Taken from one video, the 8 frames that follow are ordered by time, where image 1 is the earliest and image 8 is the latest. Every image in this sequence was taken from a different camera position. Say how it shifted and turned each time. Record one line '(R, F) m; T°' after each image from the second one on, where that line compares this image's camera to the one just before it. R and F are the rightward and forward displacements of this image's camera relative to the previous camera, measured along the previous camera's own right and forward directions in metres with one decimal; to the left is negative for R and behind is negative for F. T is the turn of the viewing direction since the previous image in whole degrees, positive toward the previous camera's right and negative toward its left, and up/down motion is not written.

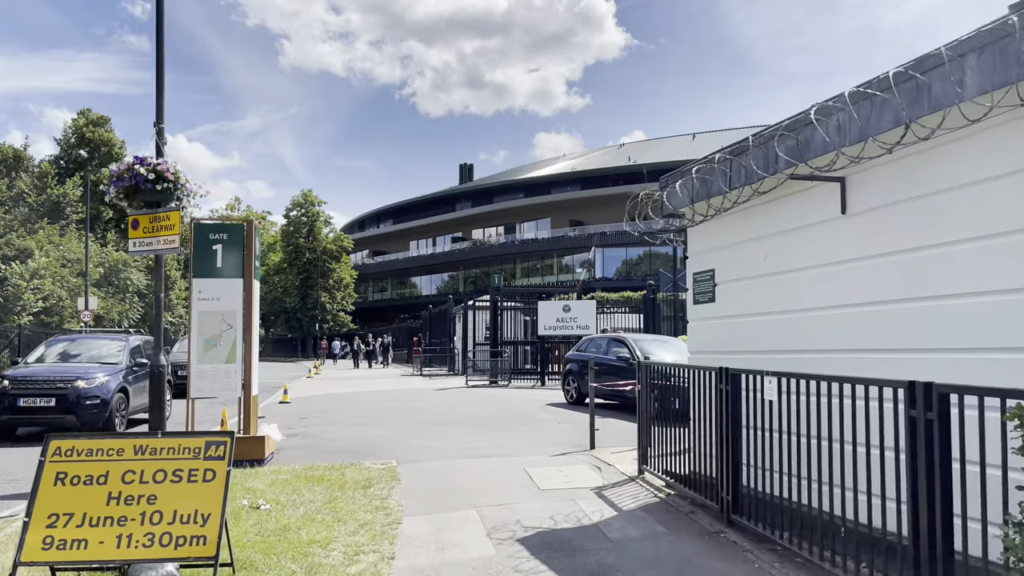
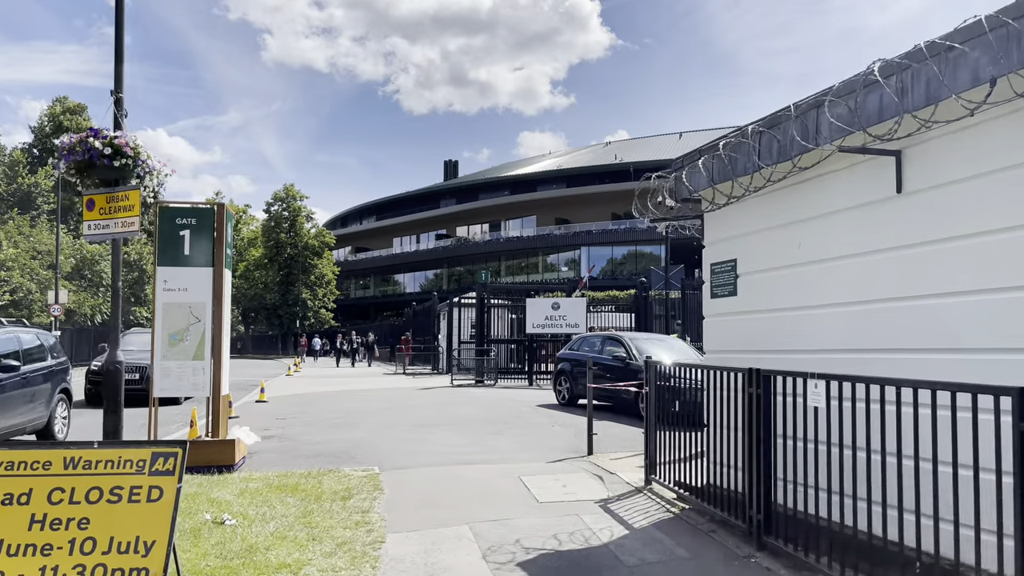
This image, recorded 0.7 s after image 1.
(-0.1, +0.8) m; +1°
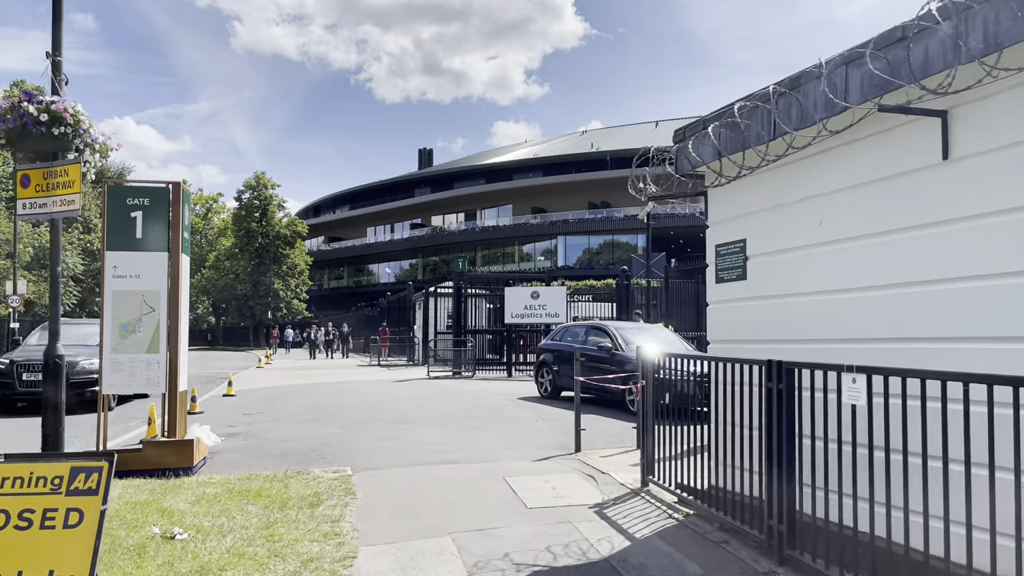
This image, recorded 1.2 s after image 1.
(-0.1, +0.7) m; +2°
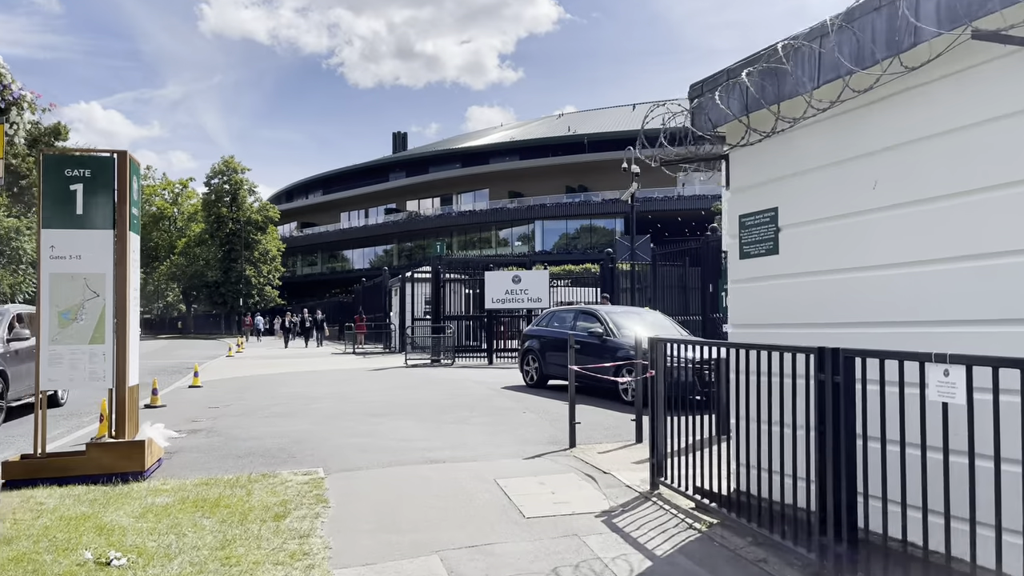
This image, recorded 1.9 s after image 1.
(-0.1, +0.8) m; +2°
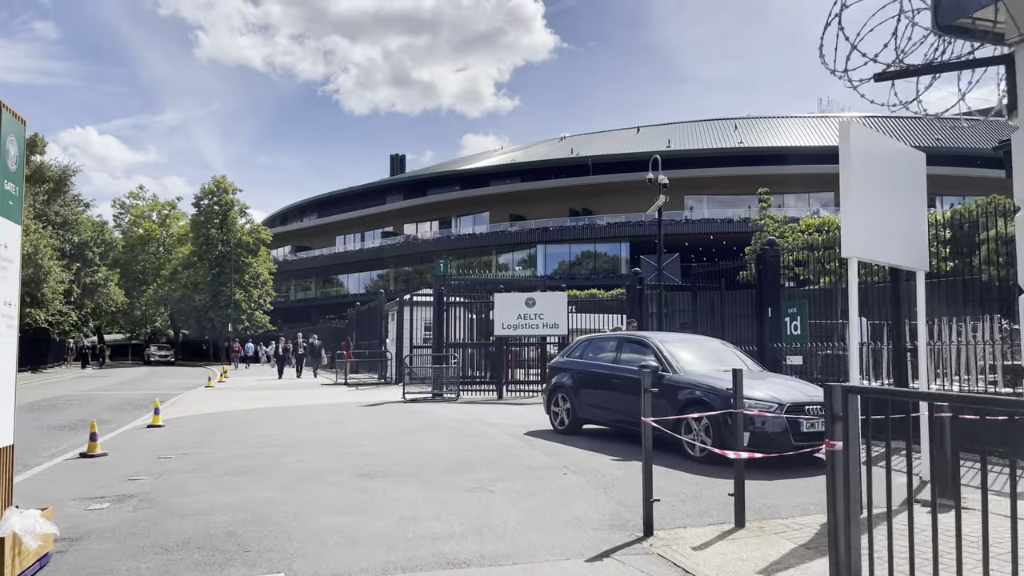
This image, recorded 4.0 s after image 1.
(-0.4, +2.6) m; 0°
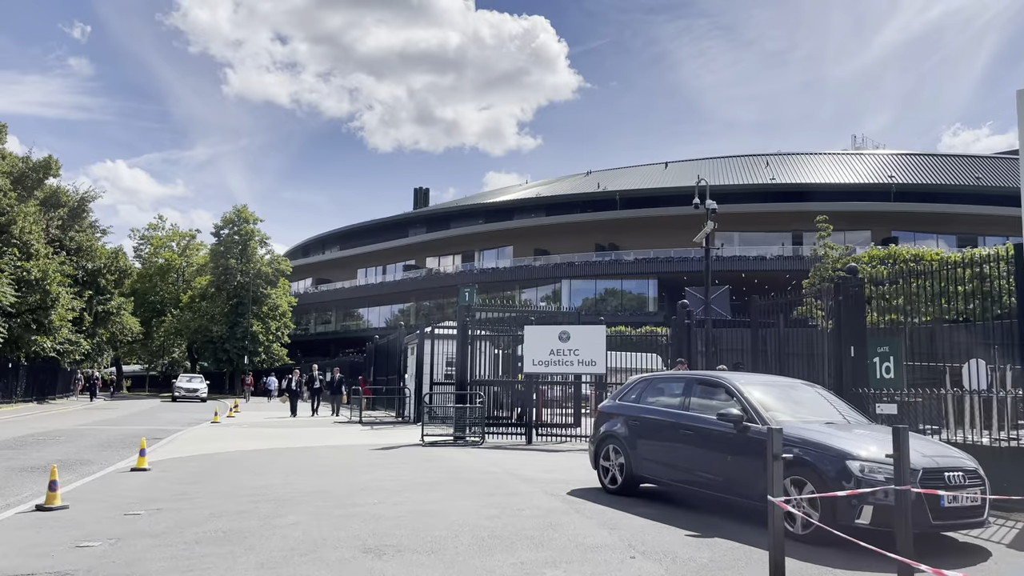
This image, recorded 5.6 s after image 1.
(-0.3, +1.9) m; -1°
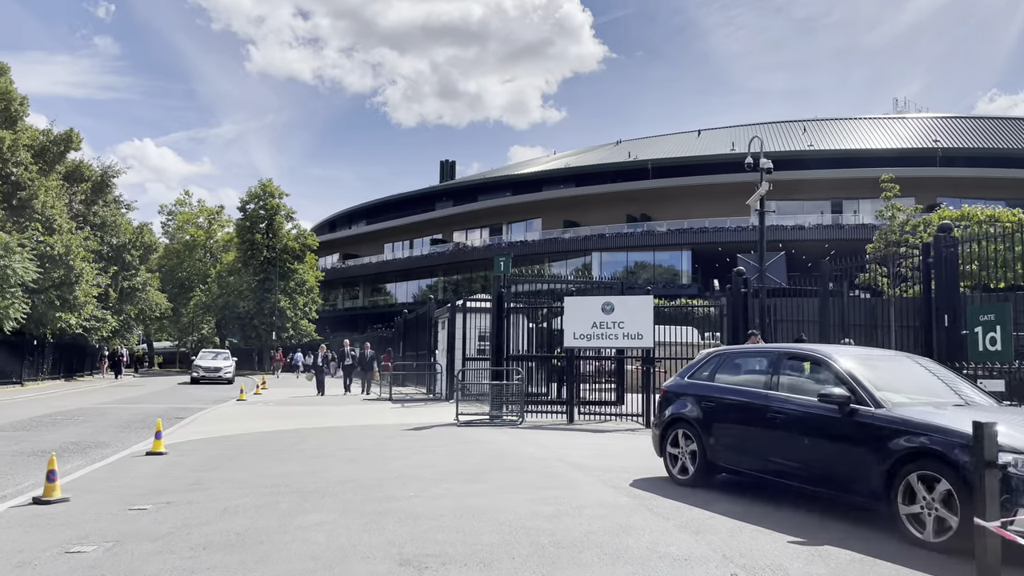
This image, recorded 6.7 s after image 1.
(-0.3, +1.2) m; -2°
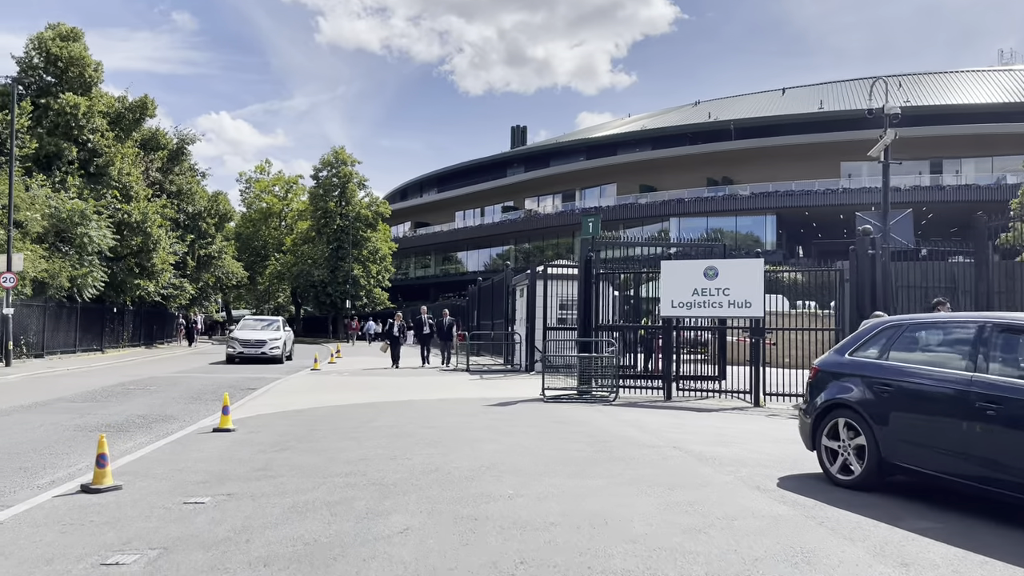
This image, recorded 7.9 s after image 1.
(-0.4, +1.4) m; -5°
